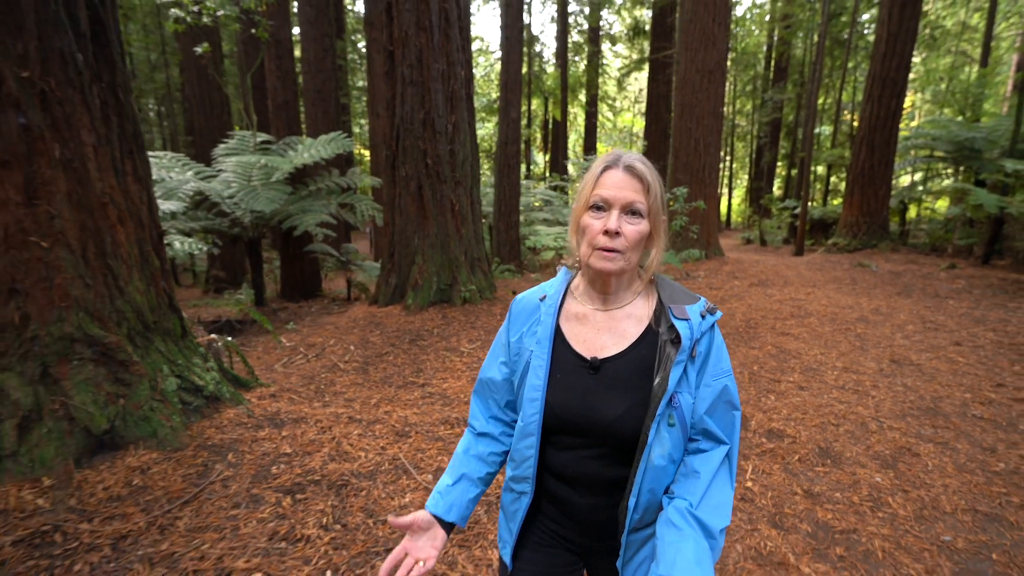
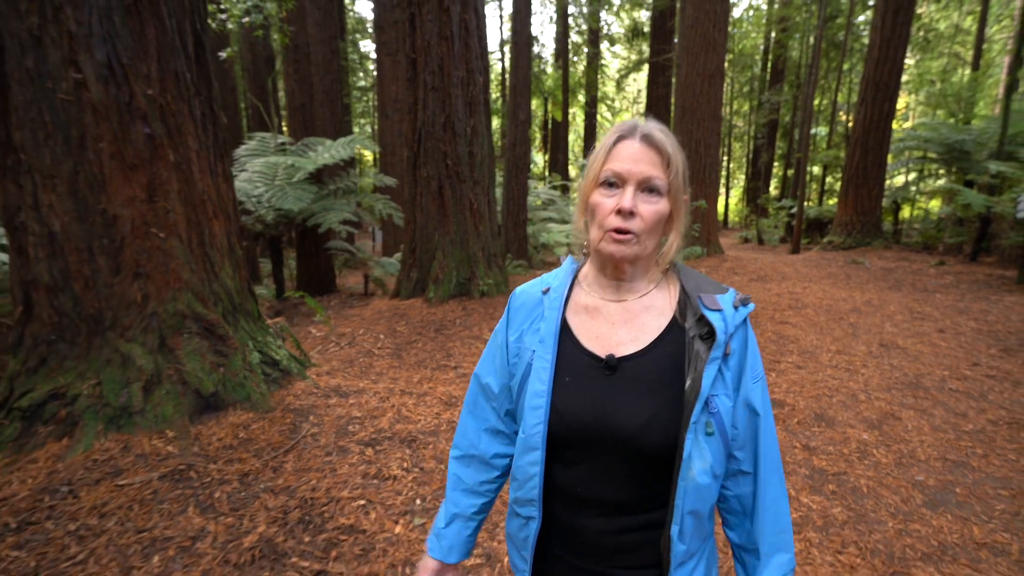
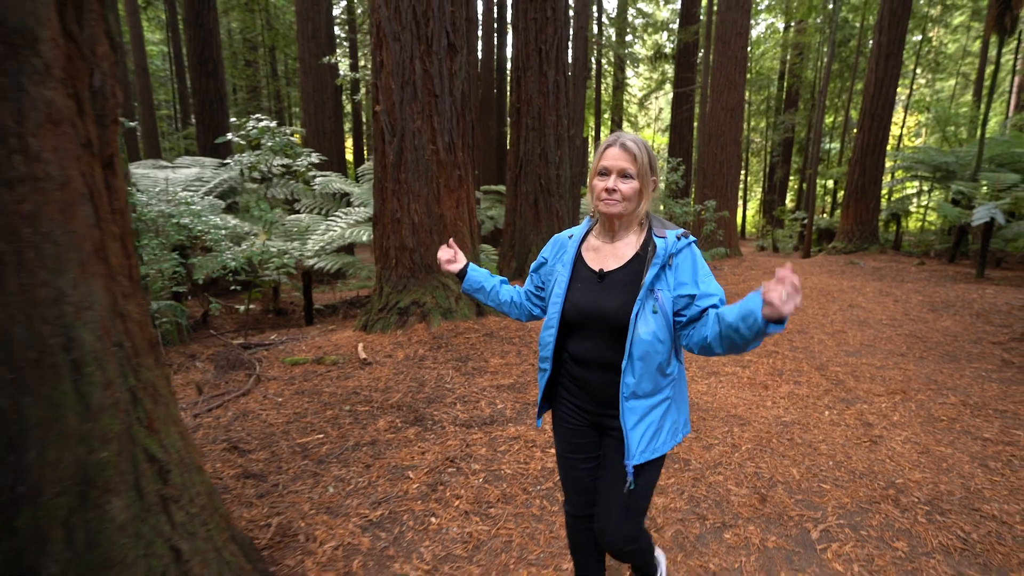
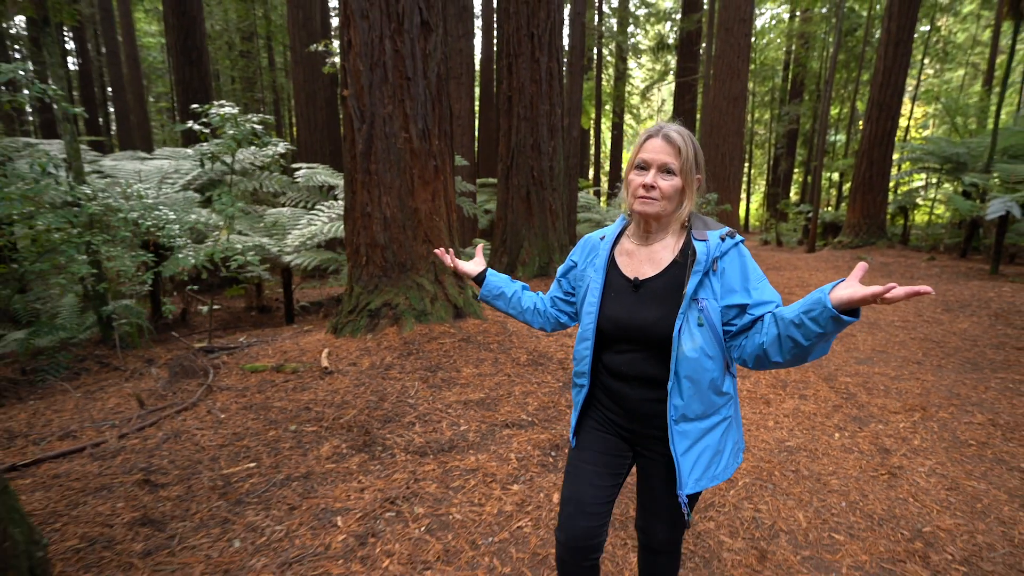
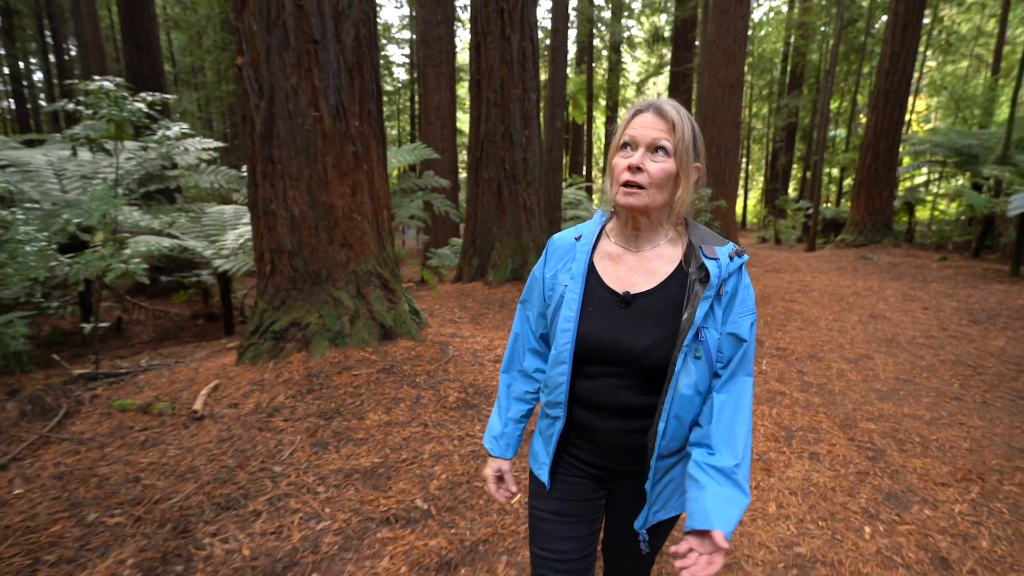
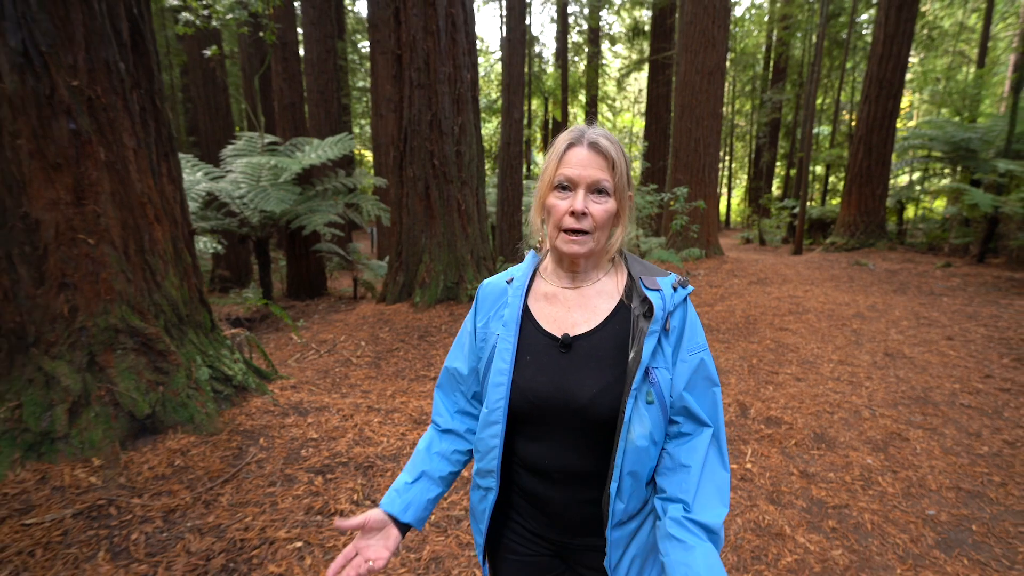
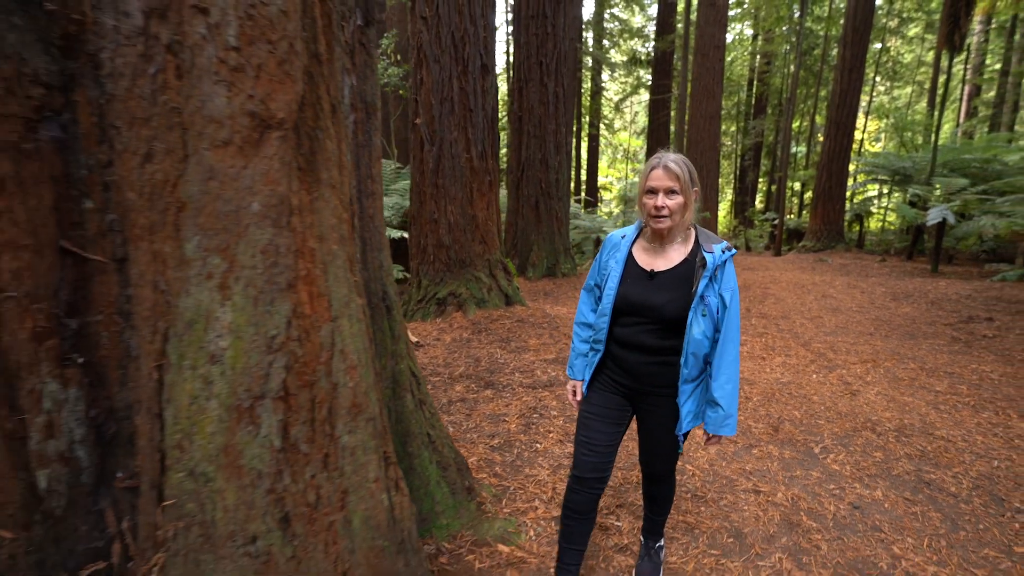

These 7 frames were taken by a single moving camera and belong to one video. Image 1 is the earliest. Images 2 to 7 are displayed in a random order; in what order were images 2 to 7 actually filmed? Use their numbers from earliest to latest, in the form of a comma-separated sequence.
6, 2, 5, 4, 3, 7
